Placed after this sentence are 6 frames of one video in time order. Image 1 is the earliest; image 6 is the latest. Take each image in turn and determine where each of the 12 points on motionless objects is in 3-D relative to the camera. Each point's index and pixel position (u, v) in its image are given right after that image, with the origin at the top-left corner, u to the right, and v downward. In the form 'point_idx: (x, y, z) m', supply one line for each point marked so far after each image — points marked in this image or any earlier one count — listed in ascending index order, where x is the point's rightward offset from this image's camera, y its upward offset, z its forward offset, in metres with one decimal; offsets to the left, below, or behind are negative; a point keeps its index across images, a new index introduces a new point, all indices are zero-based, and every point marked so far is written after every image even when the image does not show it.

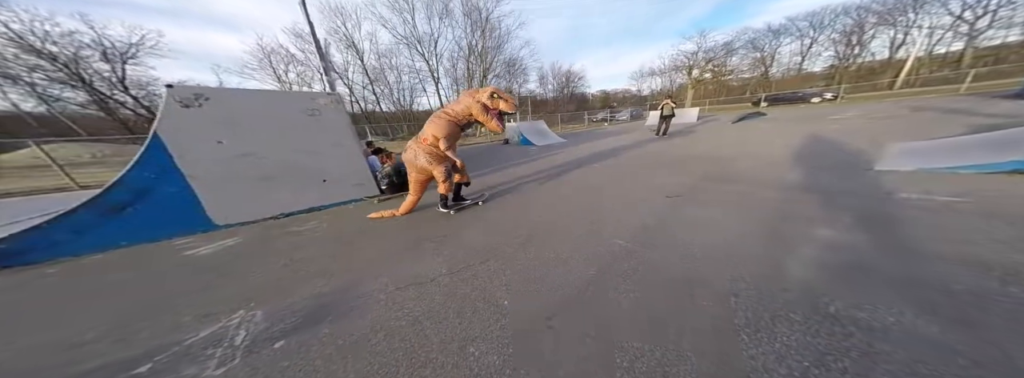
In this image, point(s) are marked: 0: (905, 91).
0: (+31.4, +7.9, +19.7) m
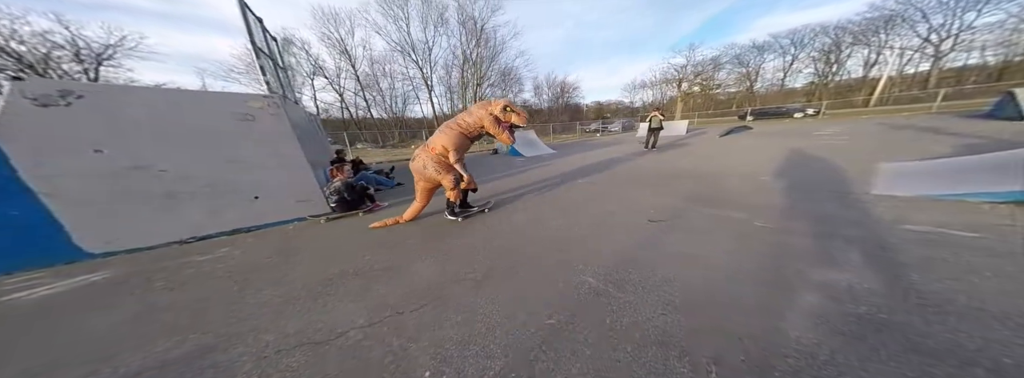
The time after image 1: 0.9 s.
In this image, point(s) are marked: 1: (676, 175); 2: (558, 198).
0: (+30.7, +6.7, +20.3) m
1: (+3.6, +0.2, +5.2) m
2: (+0.8, -0.2, +4.2) m
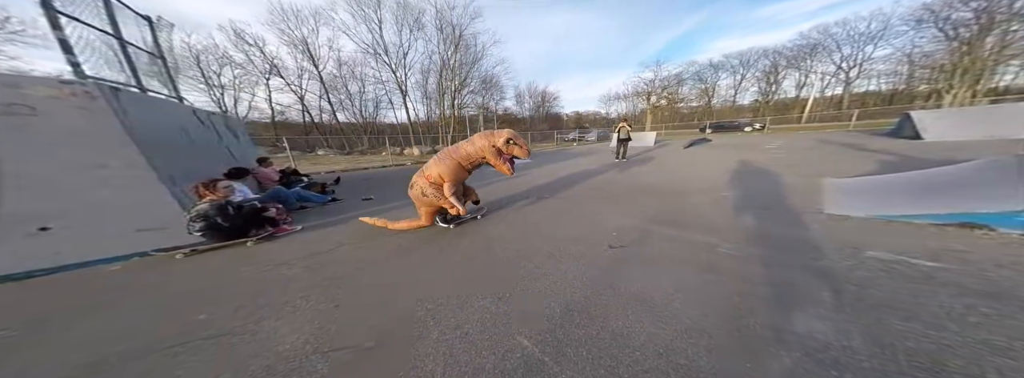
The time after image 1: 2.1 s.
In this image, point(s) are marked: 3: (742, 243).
0: (+28.4, +6.0, +22.7) m
1: (+2.7, -0.1, +5.0) m
2: (+0.1, -0.4, +3.8) m
3: (+2.5, -0.6, +2.5) m
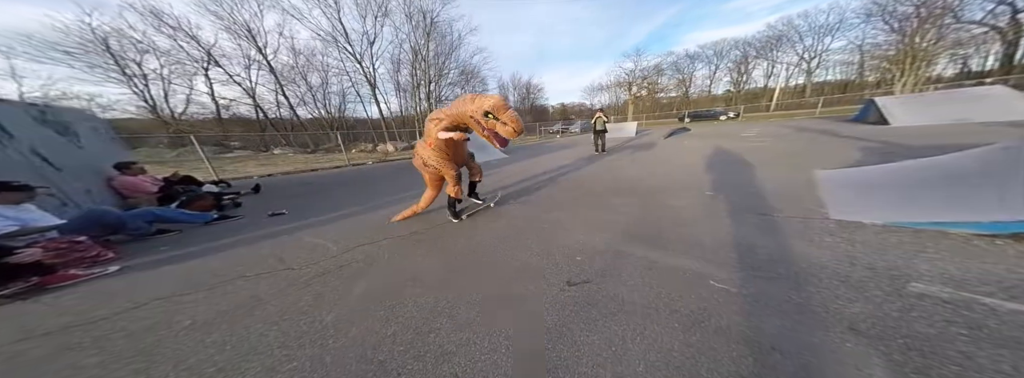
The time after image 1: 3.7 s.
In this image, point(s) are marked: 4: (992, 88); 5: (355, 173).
0: (+26.3, +7.4, +23.3) m
1: (+1.9, 0.0, +4.4) m
2: (-0.6, -0.5, +3.1) m
3: (+1.8, -0.6, +1.9) m
4: (+21.6, +4.5, +10.8) m
5: (-5.6, +0.6, +8.5) m
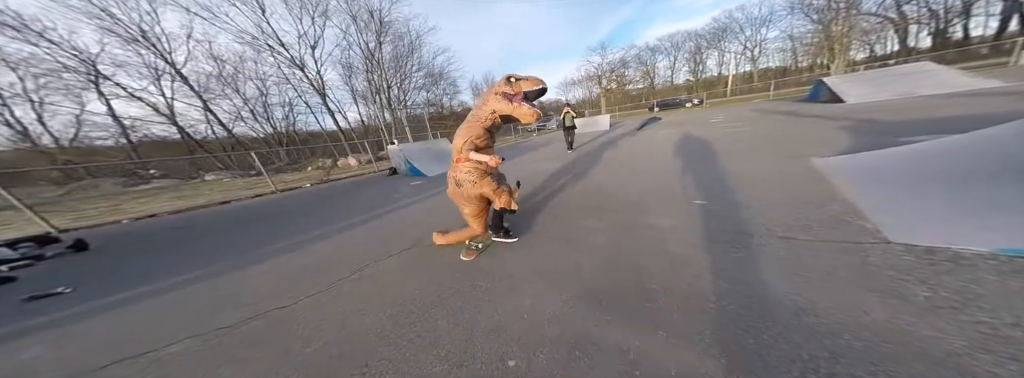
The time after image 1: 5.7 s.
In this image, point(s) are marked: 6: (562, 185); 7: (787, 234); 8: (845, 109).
0: (+23.2, +9.2, +24.2) m
1: (+1.1, -0.2, +3.5) m
2: (-1.3, -0.9, +1.9) m
3: (+1.2, -0.8, +1.0) m
4: (+19.8, +6.0, +11.4) m
5: (-6.8, -0.3, +7.0) m
6: (+1.0, +0.2, +5.1) m
7: (+2.3, -0.3, +2.1) m
8: (+11.5, +2.7, +8.3) m
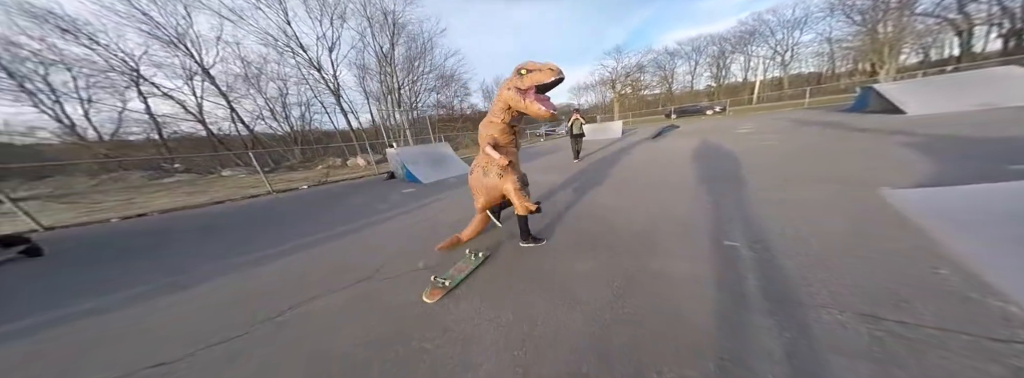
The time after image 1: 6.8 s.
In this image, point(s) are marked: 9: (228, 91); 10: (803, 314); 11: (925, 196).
0: (+24.4, +7.8, +22.4) m
1: (+0.9, -0.5, +2.9) m
2: (-1.6, -1.1, +1.5) m
3: (+0.9, -1.0, +0.4) m
4: (+20.2, +4.9, +9.8) m
5: (-6.7, -0.3, +6.9) m
6: (+0.9, -0.1, +4.5) m
7: (+2.1, -0.6, +1.4) m
8: (+11.7, +2.0, +7.1) m
9: (-19.8, +7.0, +16.9) m
10: (+1.8, -0.7, +1.5) m
11: (+4.5, 0.0, +2.6) m
